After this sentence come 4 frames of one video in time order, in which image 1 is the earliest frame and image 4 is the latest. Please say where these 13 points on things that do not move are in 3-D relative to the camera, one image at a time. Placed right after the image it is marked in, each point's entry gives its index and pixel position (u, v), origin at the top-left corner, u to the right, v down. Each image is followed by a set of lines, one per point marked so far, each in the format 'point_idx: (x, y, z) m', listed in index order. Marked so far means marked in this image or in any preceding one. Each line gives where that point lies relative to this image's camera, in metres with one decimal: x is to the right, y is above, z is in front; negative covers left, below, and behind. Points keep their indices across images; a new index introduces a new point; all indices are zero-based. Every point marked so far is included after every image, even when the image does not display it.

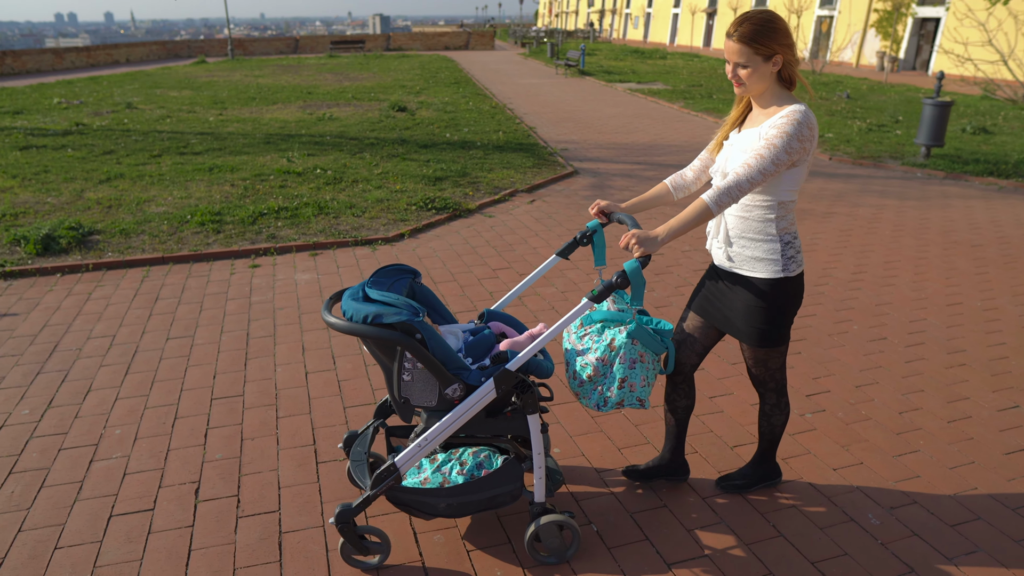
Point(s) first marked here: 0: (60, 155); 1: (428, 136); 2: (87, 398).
0: (-5.2, +1.5, +9.2) m
1: (-1.1, +2.0, +10.3) m
2: (-2.1, -0.5, +3.9) m
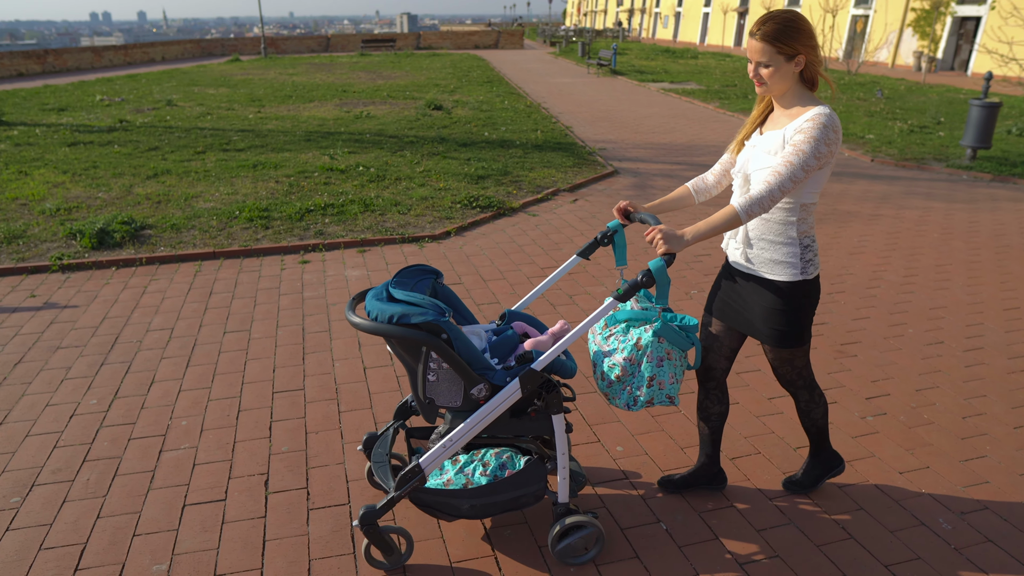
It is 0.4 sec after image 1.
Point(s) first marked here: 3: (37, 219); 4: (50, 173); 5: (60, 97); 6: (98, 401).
0: (-4.7, +1.6, +9.3) m
1: (-0.6, +2.0, +10.4) m
2: (-1.8, -0.5, +4.0) m
3: (-4.0, +0.6, +6.7) m
4: (-4.8, +1.2, +8.2) m
5: (-8.4, +3.6, +14.9) m
6: (-2.0, -0.5, +3.9) m
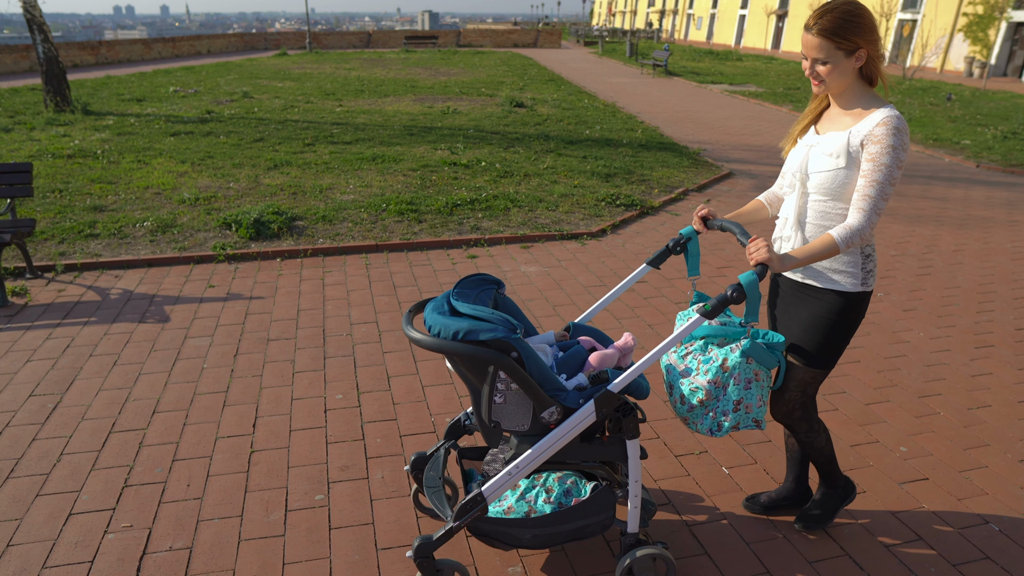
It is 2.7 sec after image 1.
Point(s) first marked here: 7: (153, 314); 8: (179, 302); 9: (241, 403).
0: (-3.5, +1.7, +9.2) m
1: (+0.7, +2.0, +10.2) m
2: (-0.6, -0.5, +3.9) m
3: (-2.8, +0.7, +6.6) m
4: (-3.5, +1.3, +8.2) m
5: (-7.1, +3.7, +14.8) m
6: (-0.8, -0.5, +3.8) m
7: (-2.1, -0.2, +4.7) m
8: (-2.1, -0.1, +4.9) m
9: (-1.3, -0.5, +3.7) m
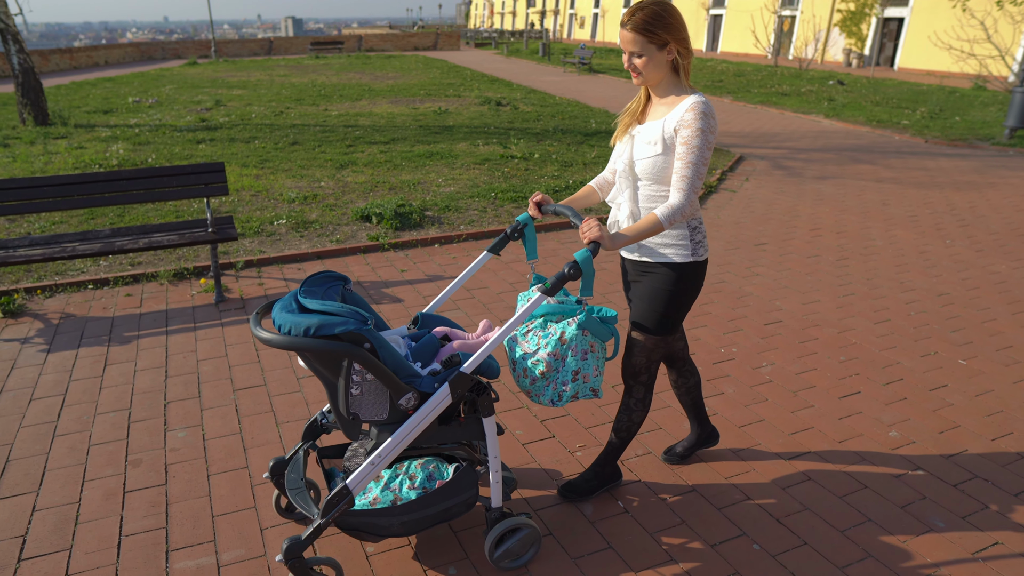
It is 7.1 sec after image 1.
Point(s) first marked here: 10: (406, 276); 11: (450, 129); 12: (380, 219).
0: (-3.1, +1.7, +9.3) m
1: (+0.9, +2.2, +11.0) m
2: (+0.8, -0.2, +4.5) m
3: (-1.9, +0.7, +6.9) m
4: (-2.9, +1.2, +8.2) m
5: (-7.7, +3.4, +14.2) m
6: (+0.6, -0.3, +4.4) m
7: (-0.9, -0.1, +5.1) m
8: (-0.8, 0.0, +5.3) m
9: (+0.2, -0.4, +4.2) m
10: (-0.7, +0.1, +5.5) m
11: (-0.8, +2.1, +10.6) m
12: (-1.1, +0.6, +6.4) m
